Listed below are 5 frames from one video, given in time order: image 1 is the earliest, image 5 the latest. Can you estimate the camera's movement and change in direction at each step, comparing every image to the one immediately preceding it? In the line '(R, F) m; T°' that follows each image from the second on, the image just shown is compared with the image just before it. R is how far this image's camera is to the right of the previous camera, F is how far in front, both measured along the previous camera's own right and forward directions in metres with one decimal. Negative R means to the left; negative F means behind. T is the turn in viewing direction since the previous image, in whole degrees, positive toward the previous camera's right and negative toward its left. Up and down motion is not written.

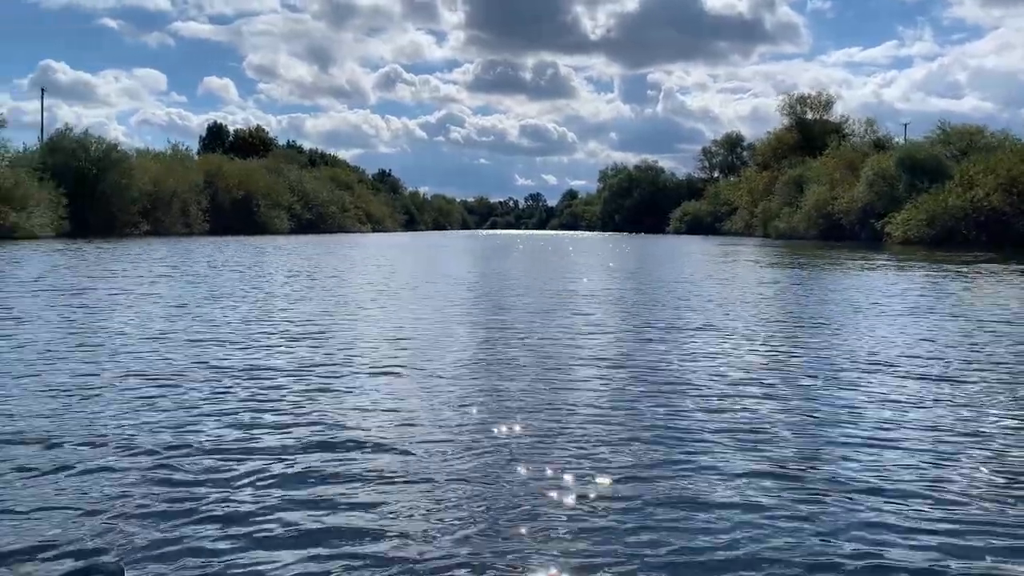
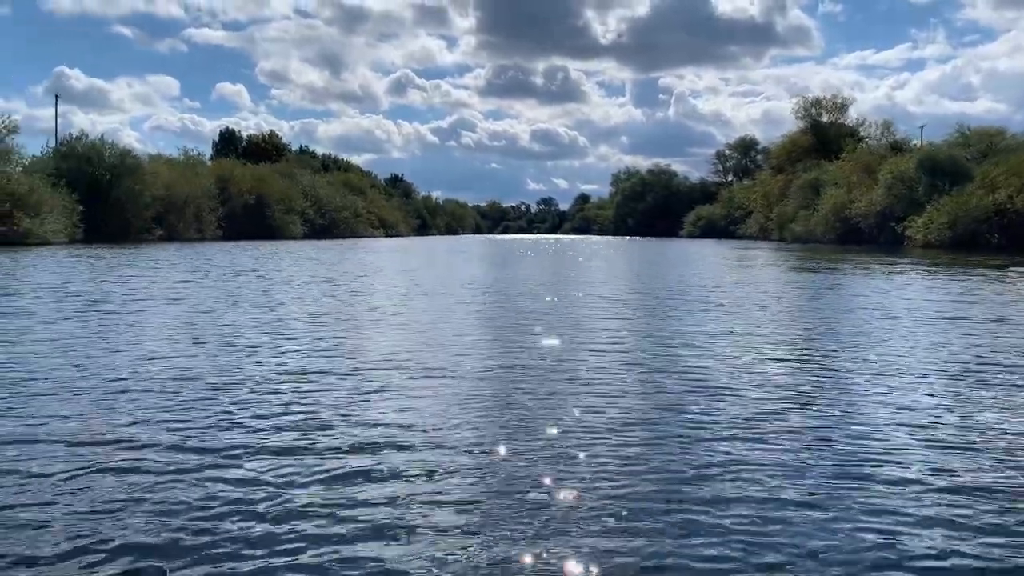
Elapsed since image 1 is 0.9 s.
(-0.1, +0.3) m; -1°
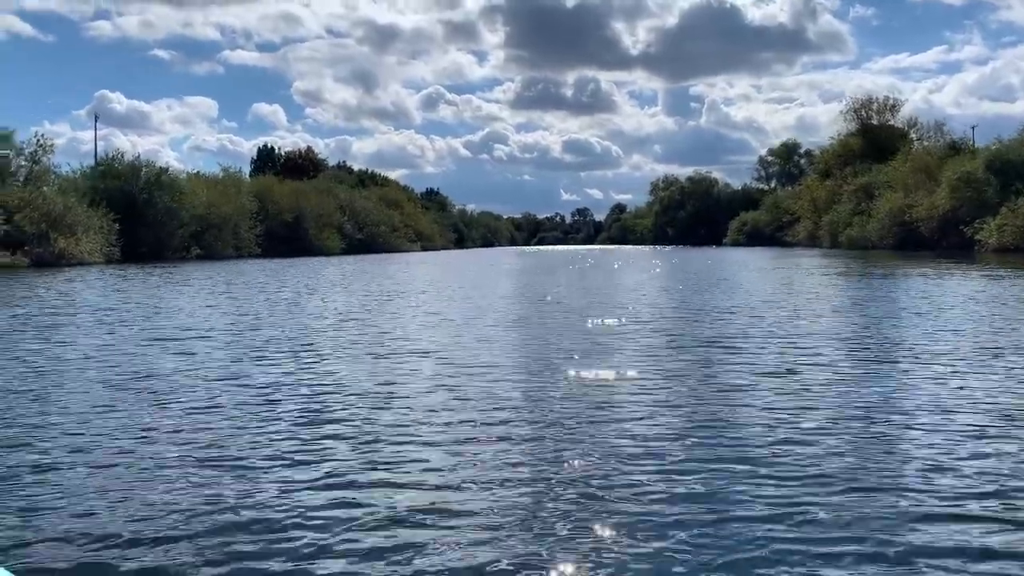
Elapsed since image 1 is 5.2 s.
(-0.5, +1.5) m; -2°
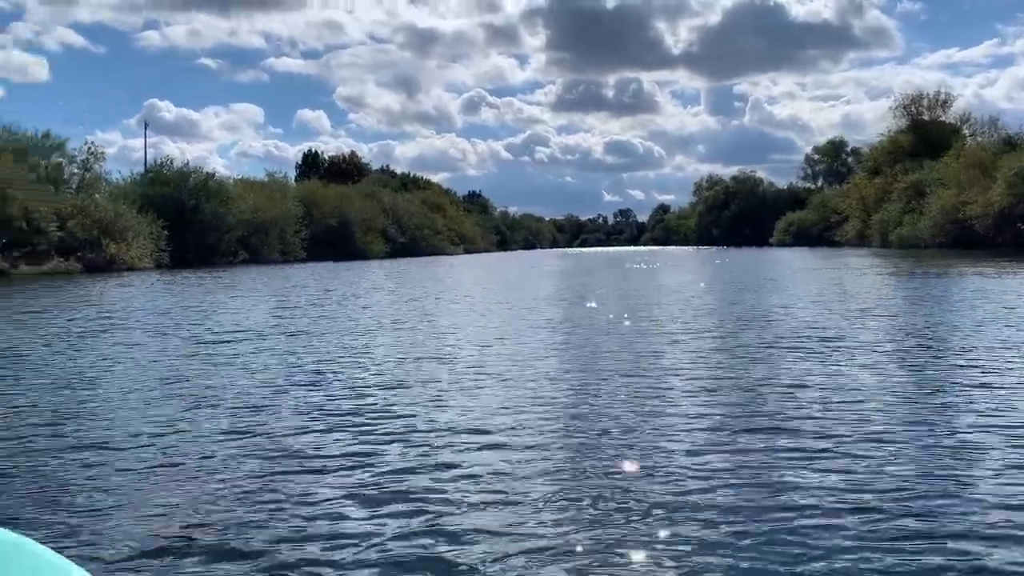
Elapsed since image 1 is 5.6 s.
(-0.1, +0.1) m; -2°
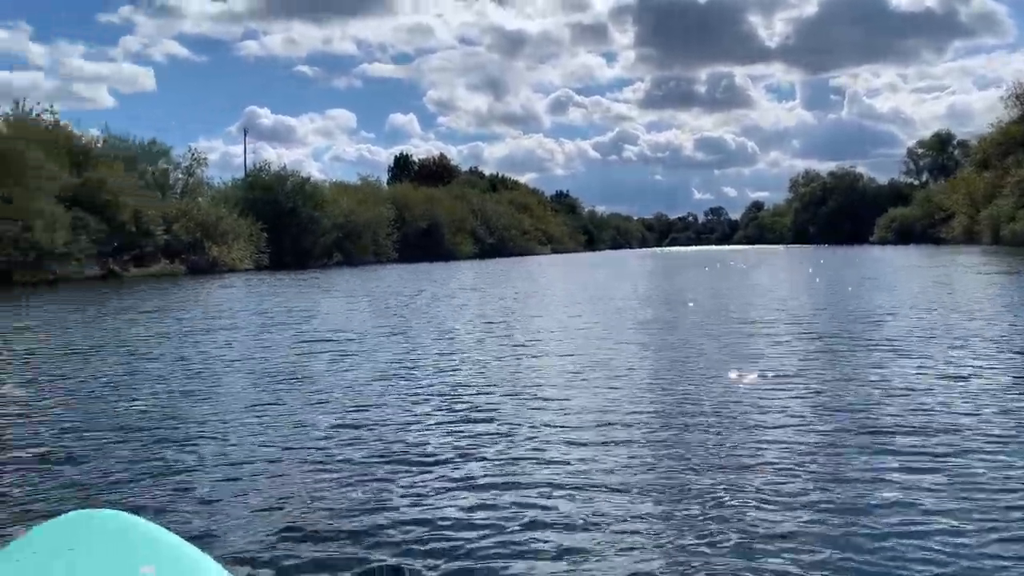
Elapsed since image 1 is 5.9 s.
(-0.1, +0.2) m; -5°
